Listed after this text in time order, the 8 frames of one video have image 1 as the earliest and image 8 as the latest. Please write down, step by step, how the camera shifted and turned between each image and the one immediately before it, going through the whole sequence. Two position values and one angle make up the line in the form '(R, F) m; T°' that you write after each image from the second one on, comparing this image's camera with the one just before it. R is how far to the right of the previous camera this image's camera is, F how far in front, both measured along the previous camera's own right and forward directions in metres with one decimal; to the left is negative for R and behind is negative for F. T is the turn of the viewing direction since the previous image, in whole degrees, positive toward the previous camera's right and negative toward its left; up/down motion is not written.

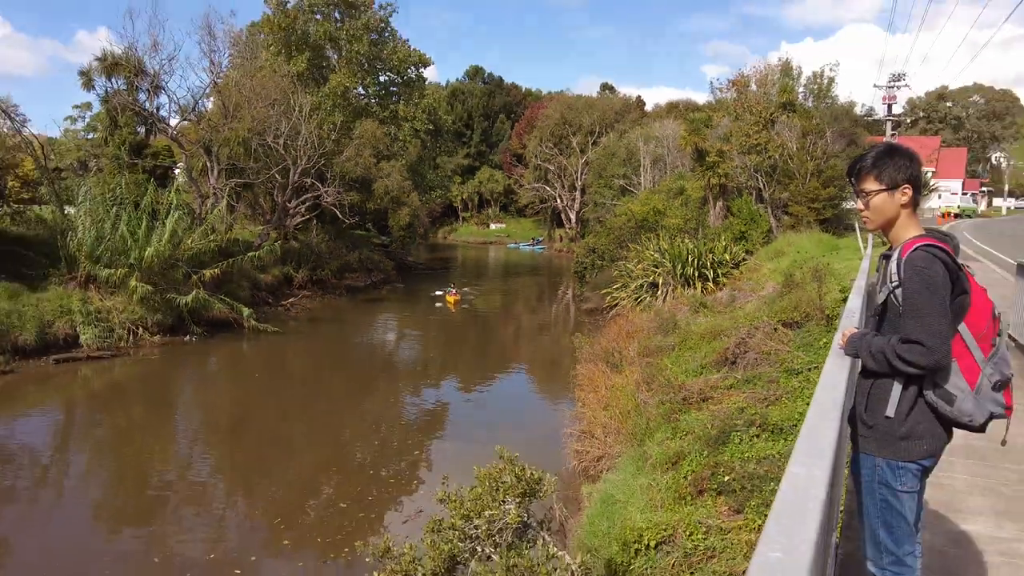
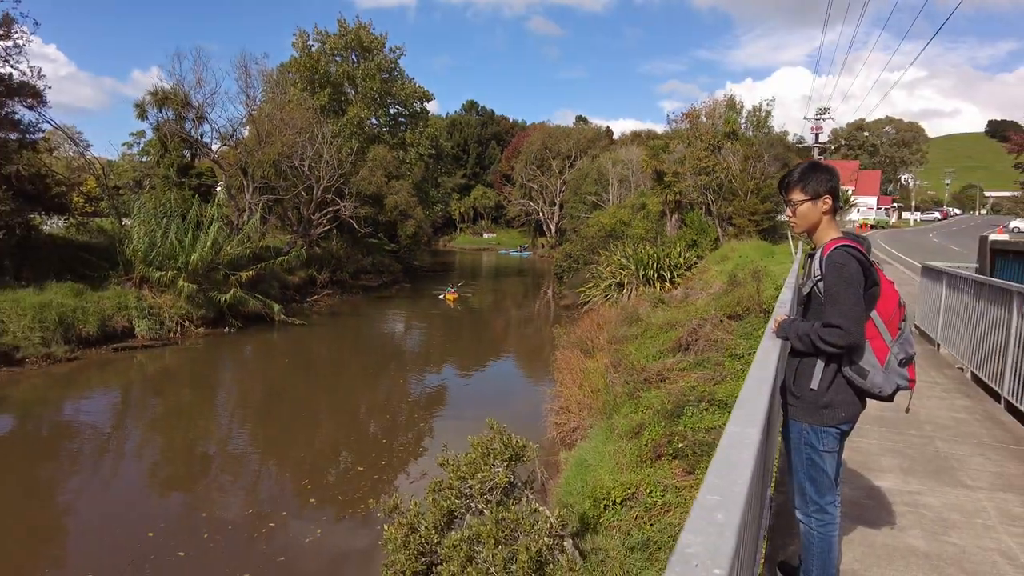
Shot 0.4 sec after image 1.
(+0.2, -1.9) m; 0°
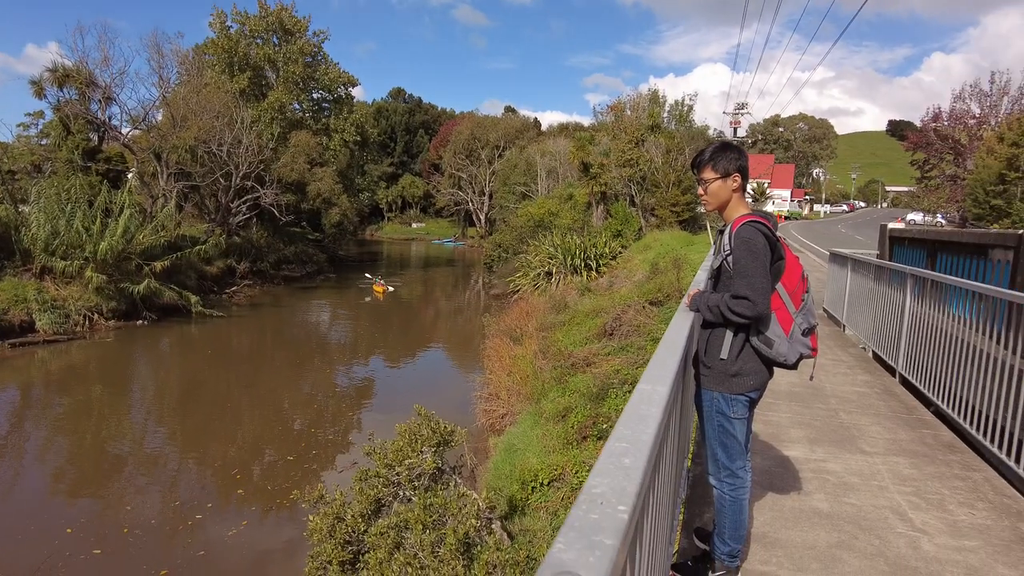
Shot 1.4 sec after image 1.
(0.0, 0.0) m; +6°
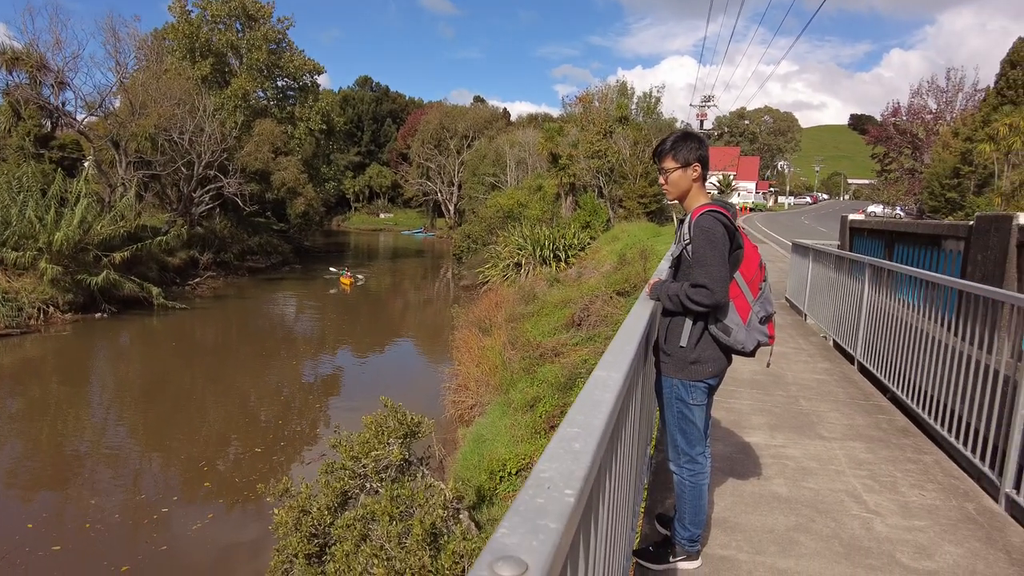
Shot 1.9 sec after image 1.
(0.0, 0.0) m; +3°
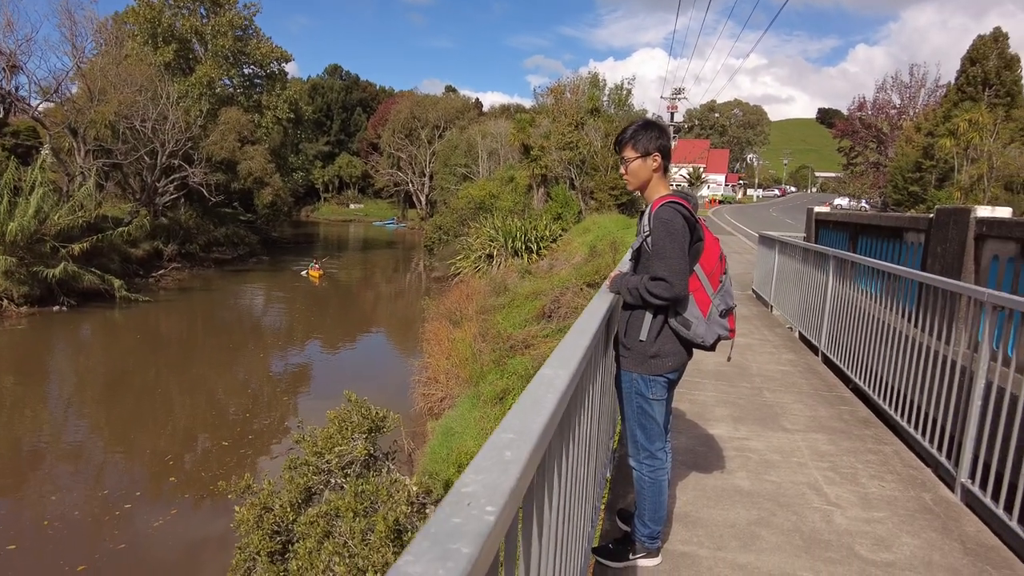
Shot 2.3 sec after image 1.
(0.0, 0.0) m; +2°
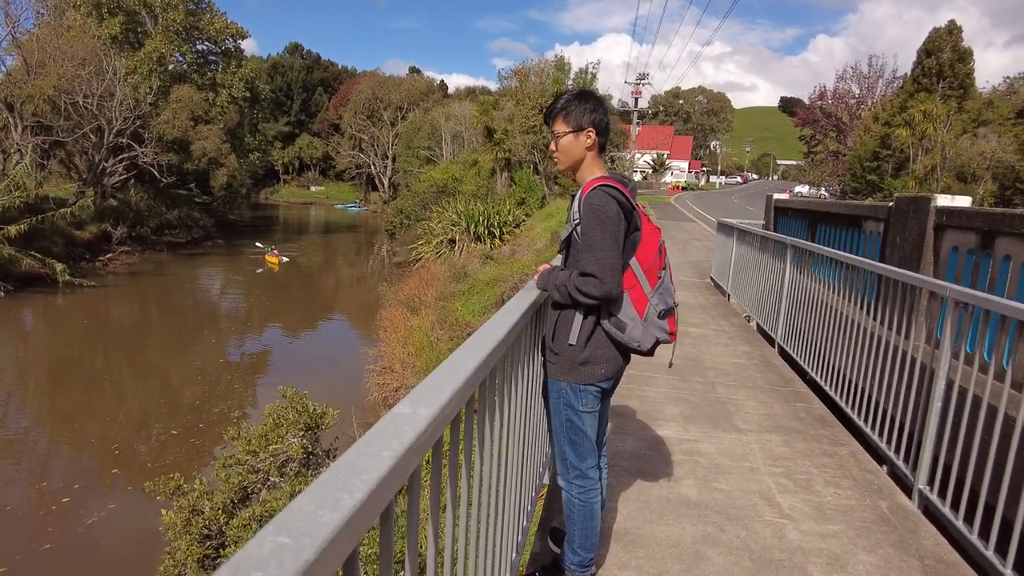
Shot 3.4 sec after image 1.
(+0.1, +0.1) m; +3°
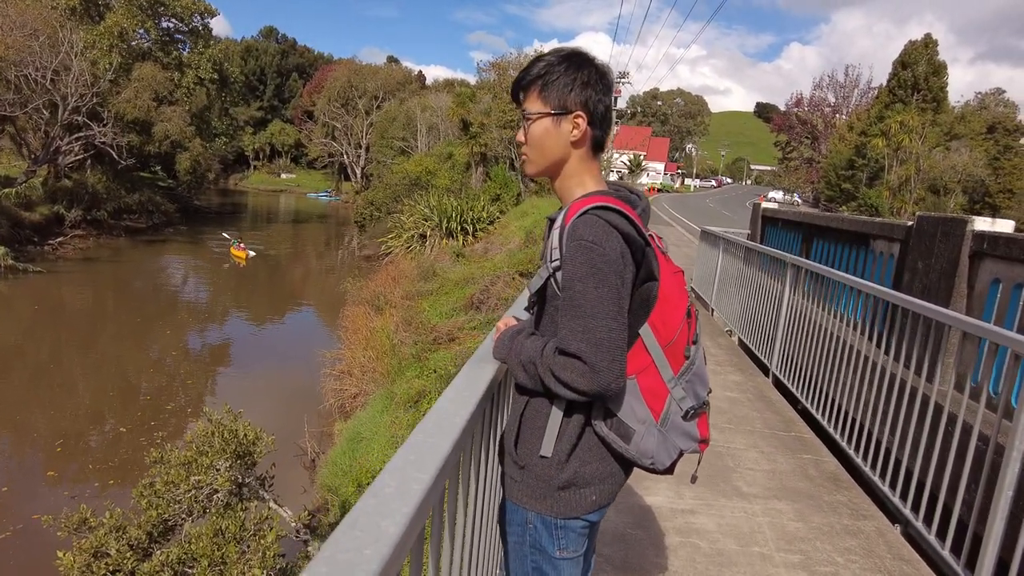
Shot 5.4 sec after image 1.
(0.0, +0.3) m; +2°
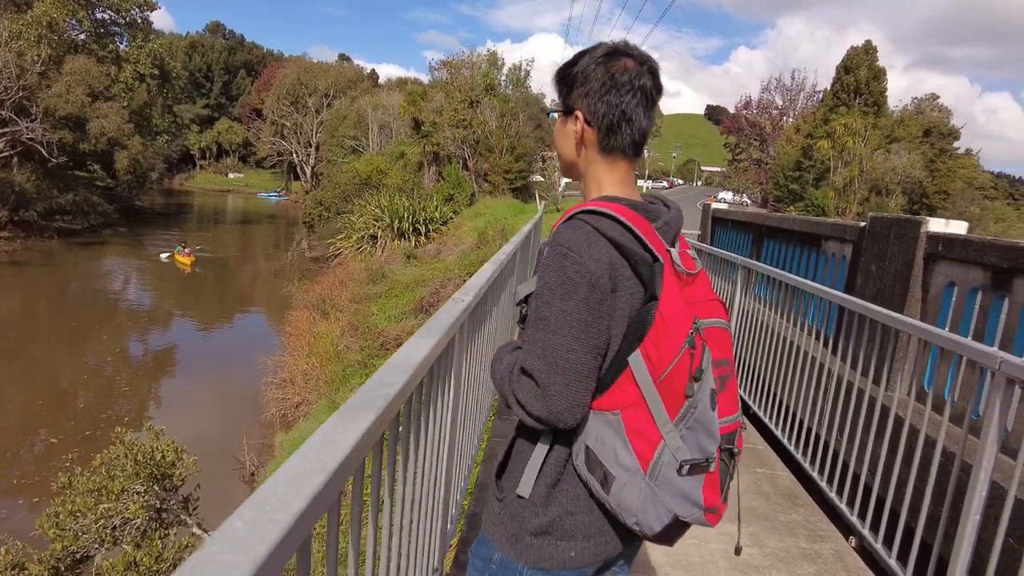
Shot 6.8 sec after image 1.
(0.0, +0.1) m; +4°
